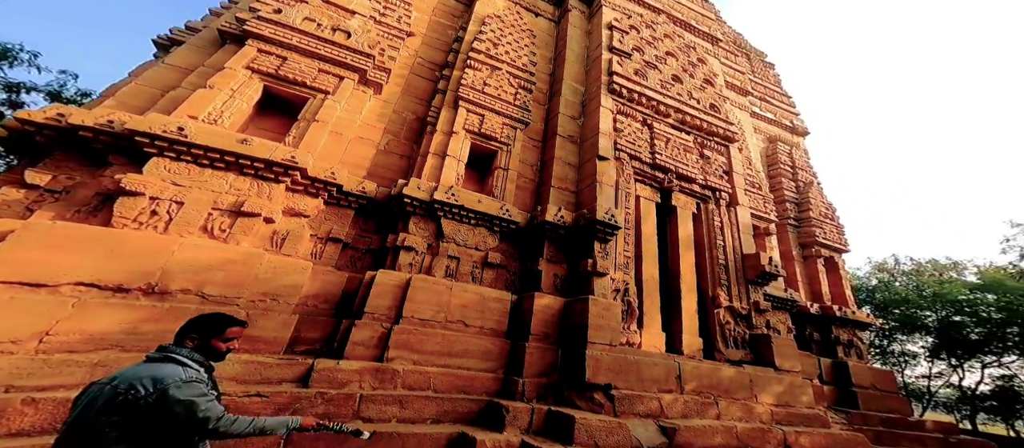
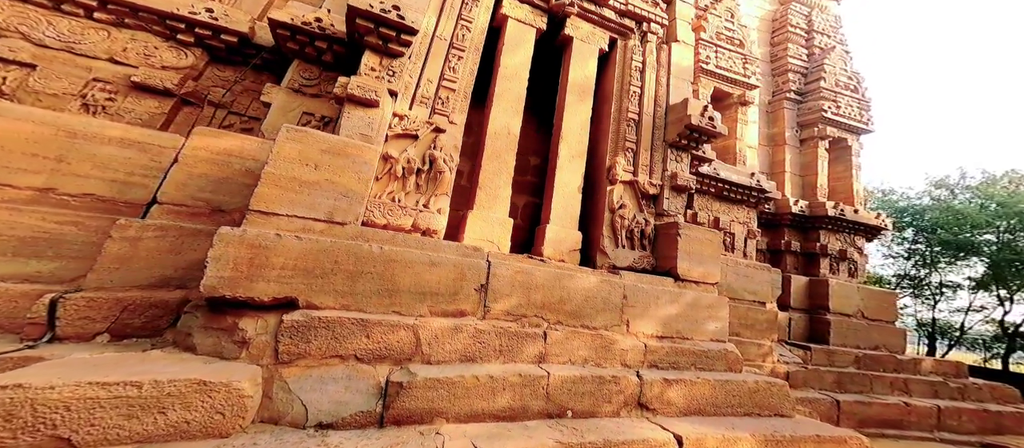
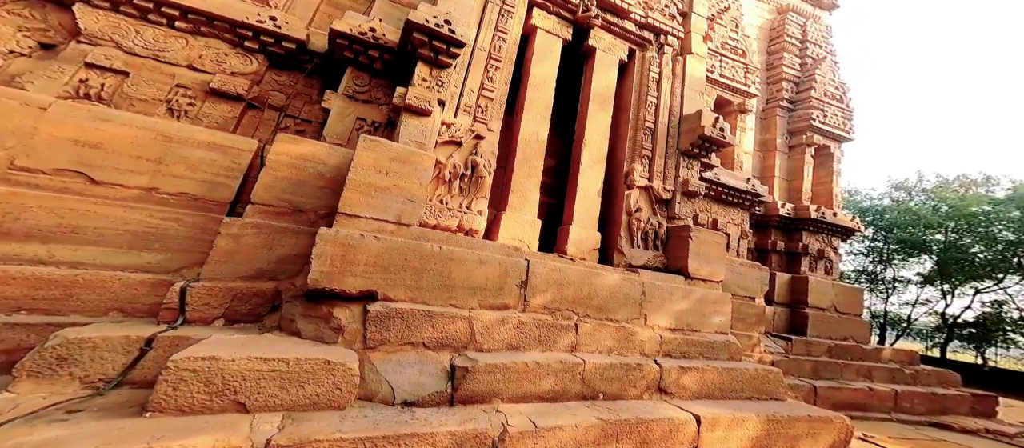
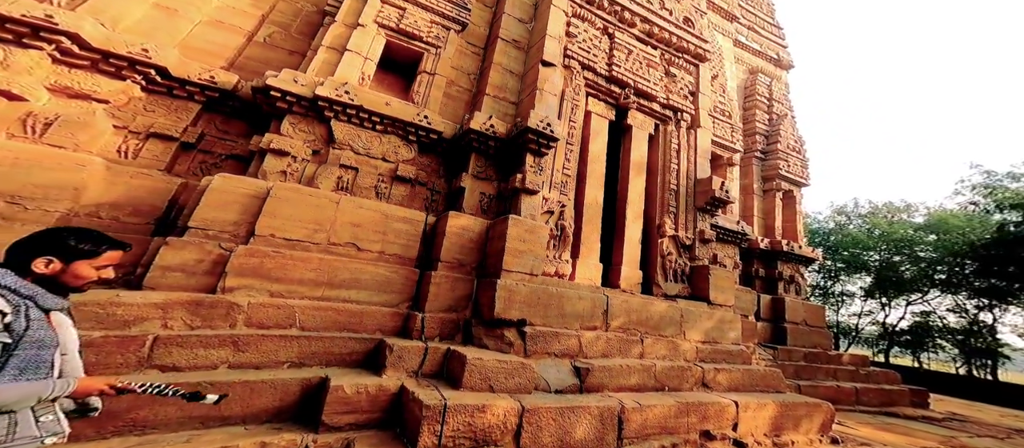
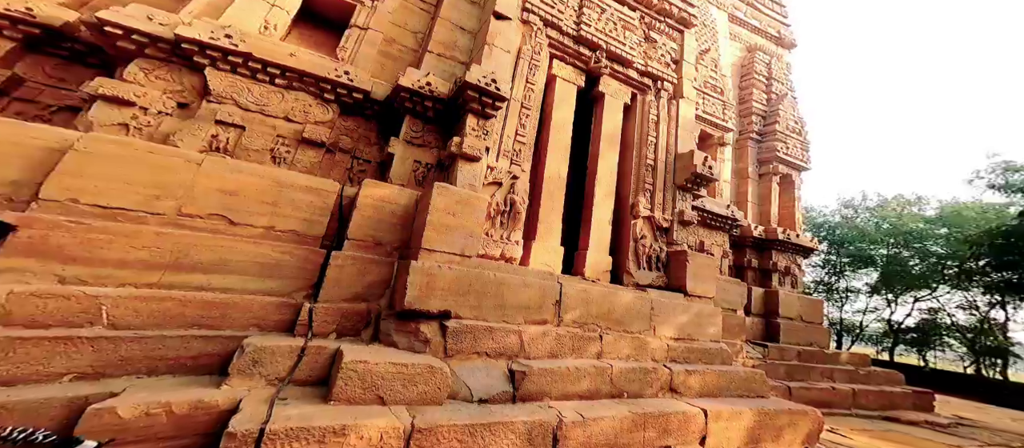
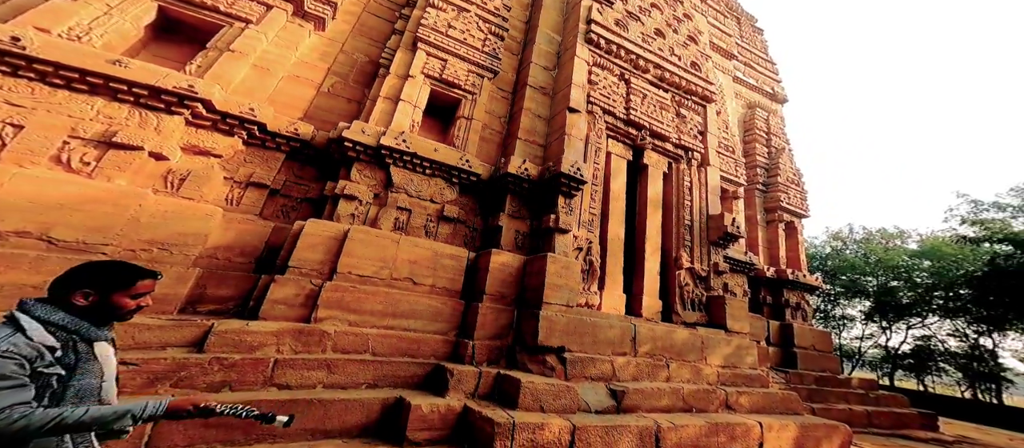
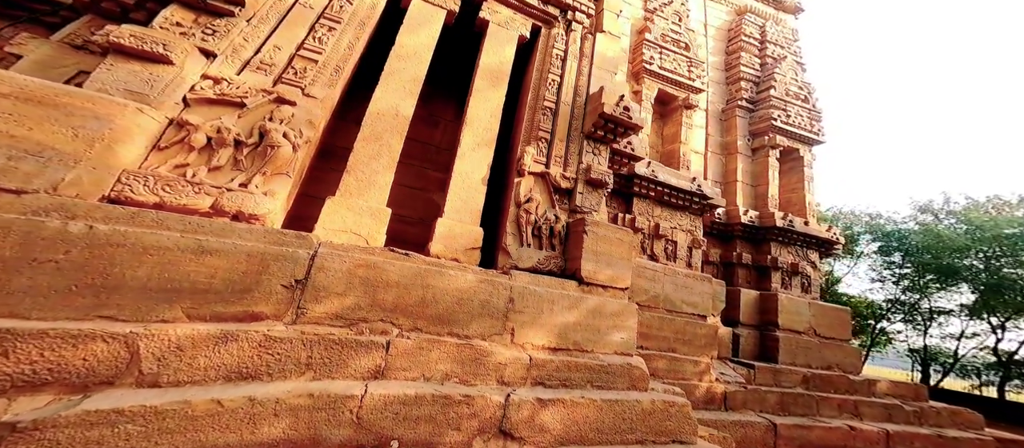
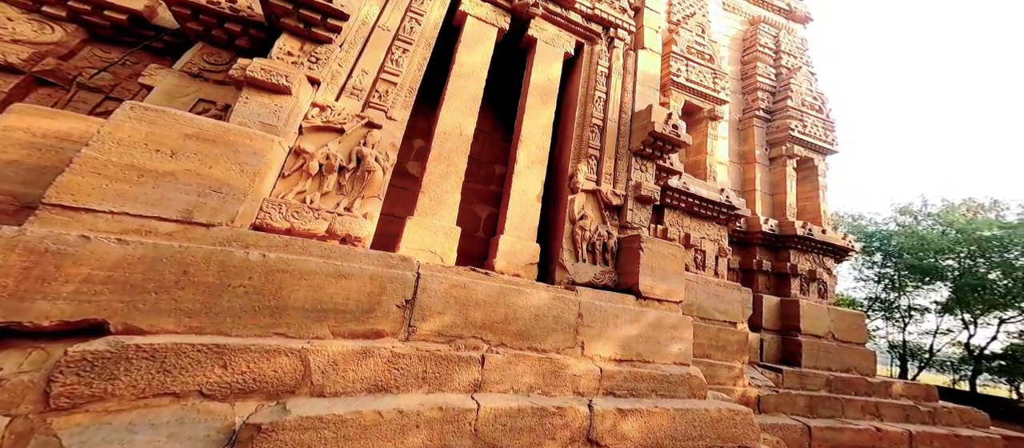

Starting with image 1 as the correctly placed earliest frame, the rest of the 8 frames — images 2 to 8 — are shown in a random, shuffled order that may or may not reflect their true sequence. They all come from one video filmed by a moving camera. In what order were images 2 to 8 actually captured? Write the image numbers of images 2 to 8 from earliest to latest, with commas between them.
6, 4, 5, 3, 2, 8, 7
